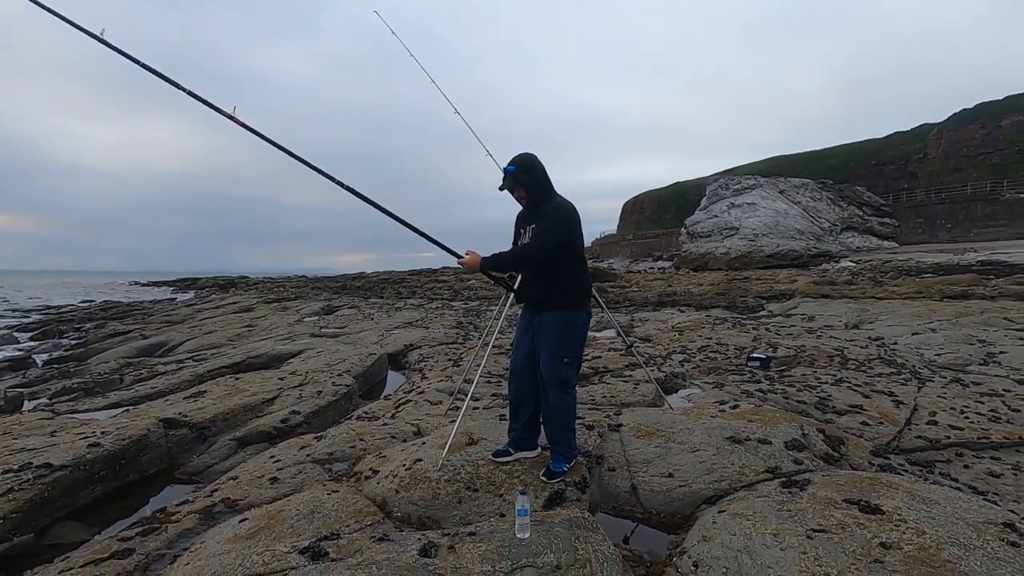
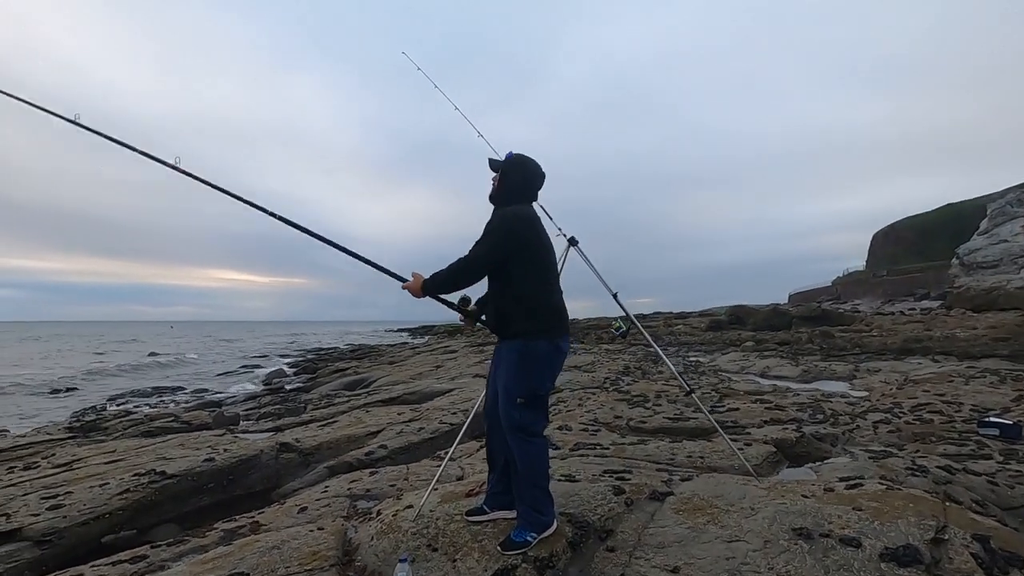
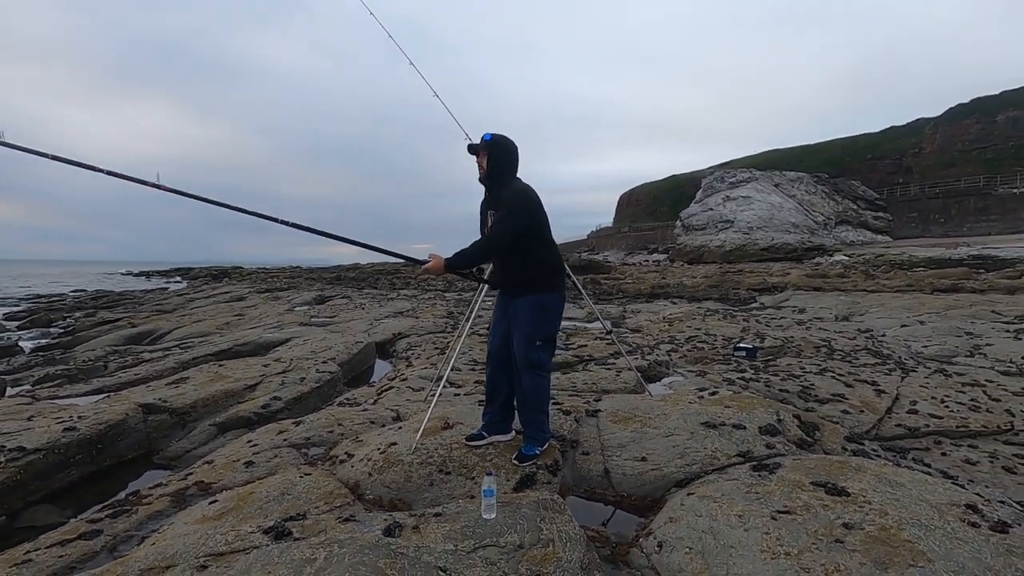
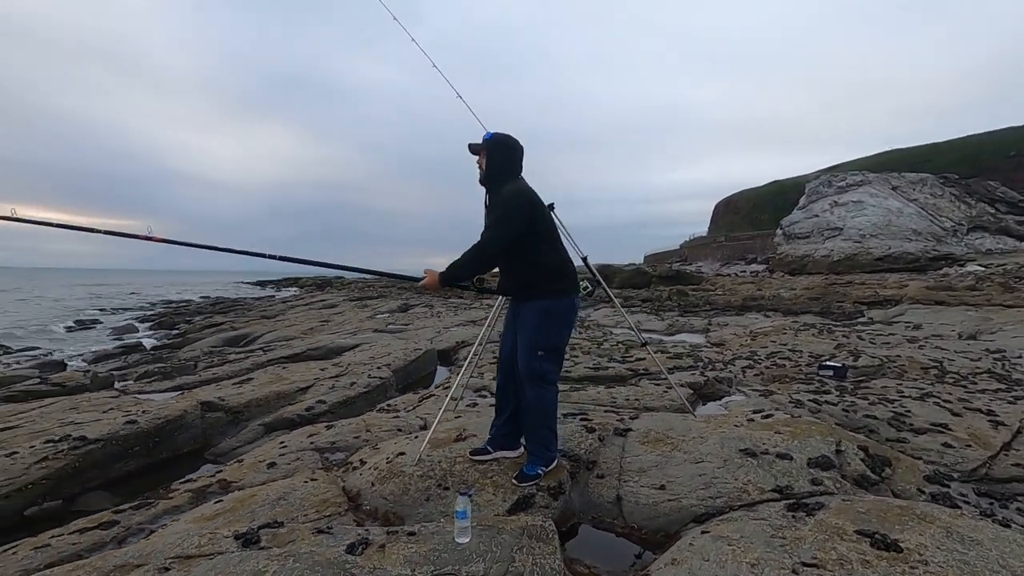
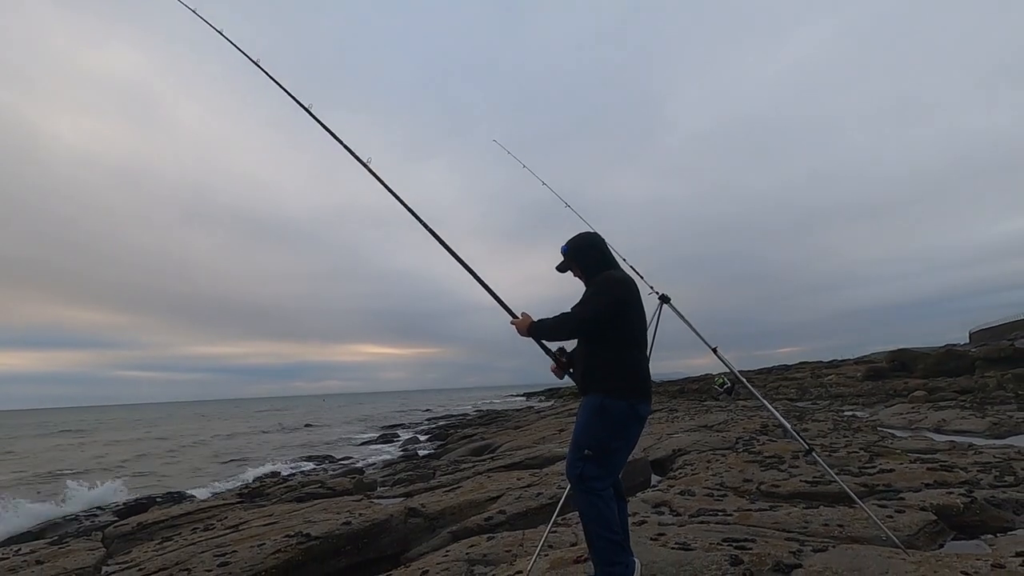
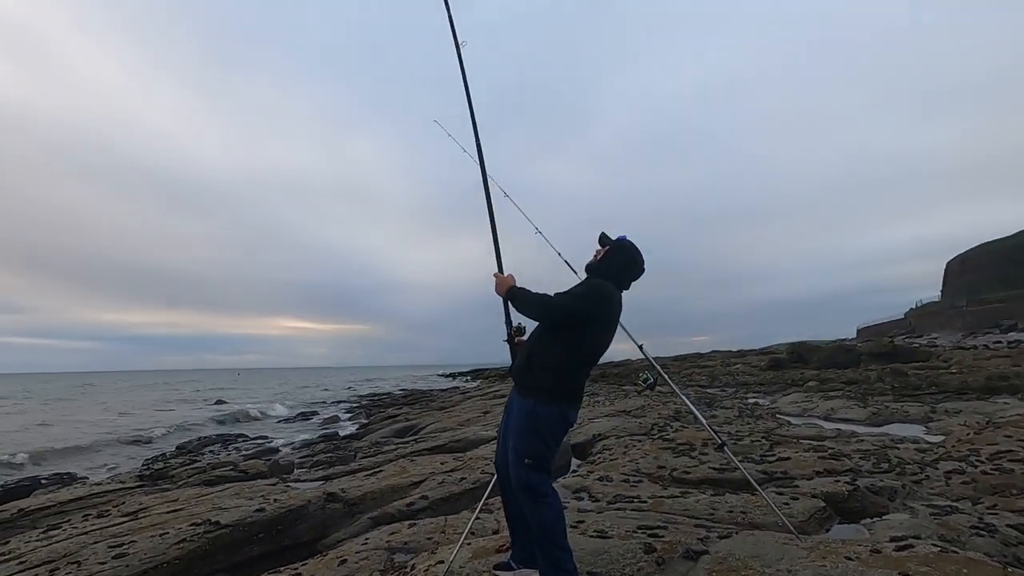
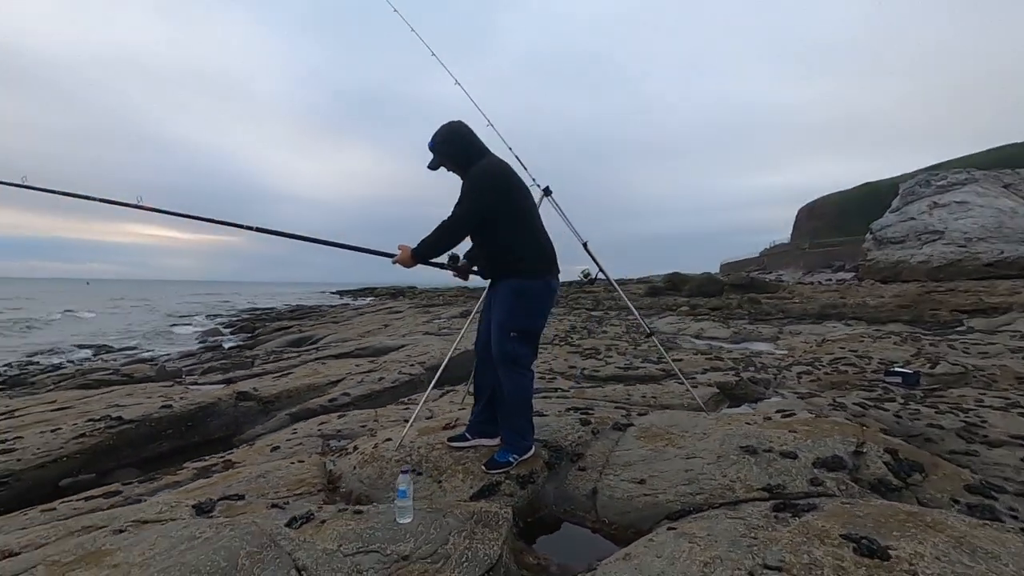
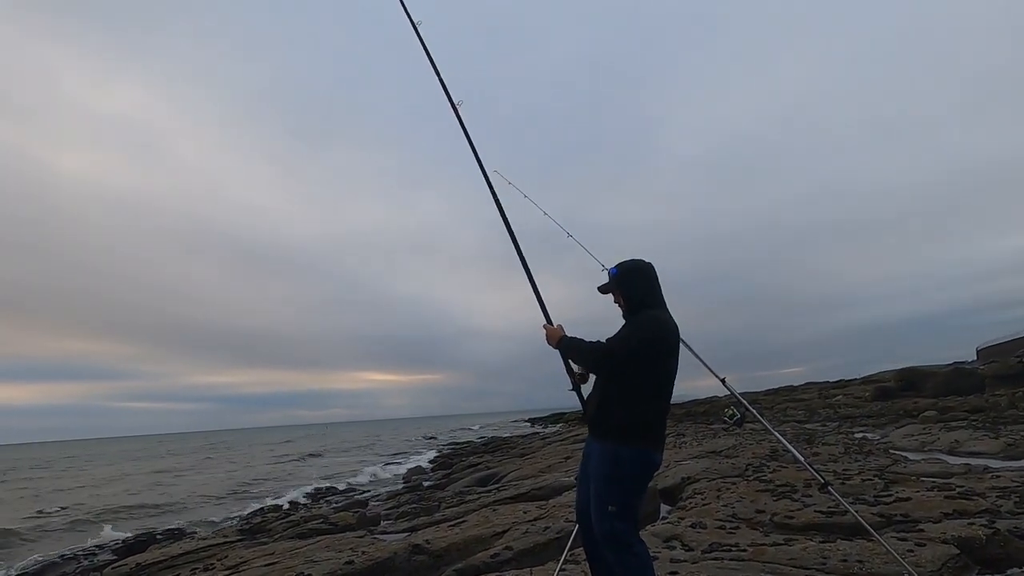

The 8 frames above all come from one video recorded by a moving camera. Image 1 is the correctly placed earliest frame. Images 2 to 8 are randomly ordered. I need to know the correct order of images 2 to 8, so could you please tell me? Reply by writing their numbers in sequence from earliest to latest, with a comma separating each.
3, 4, 7, 2, 6, 8, 5
